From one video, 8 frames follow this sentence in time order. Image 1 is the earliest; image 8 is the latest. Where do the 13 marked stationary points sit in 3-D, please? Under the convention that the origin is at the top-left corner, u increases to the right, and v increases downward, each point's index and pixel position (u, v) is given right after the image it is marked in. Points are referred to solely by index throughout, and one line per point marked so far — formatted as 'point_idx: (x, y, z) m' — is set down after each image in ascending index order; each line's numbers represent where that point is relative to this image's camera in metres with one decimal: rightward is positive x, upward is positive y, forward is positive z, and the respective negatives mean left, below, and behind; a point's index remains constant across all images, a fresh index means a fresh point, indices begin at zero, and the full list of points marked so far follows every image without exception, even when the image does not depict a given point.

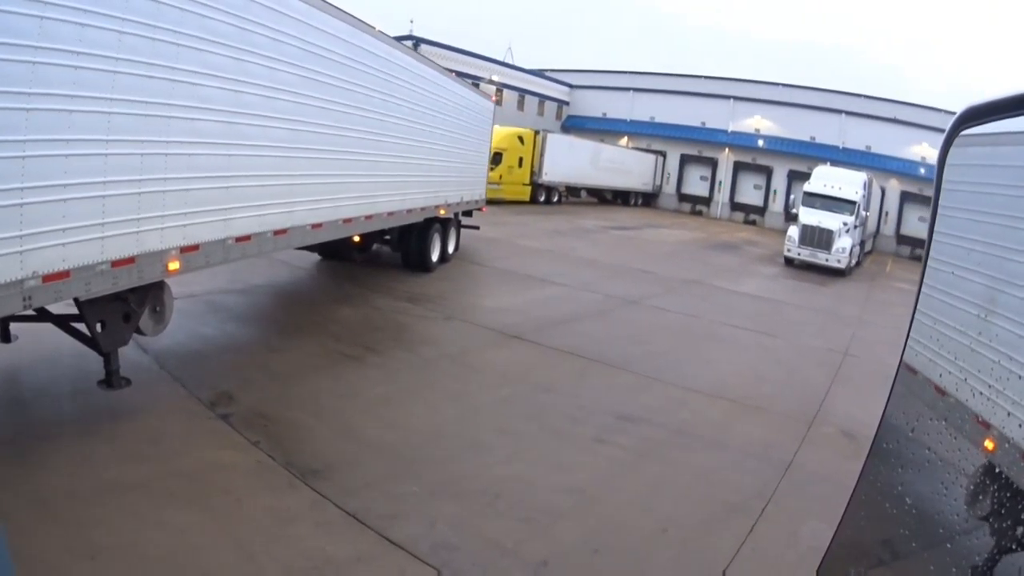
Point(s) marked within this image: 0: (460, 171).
0: (-0.9, +2.6, +16.1) m
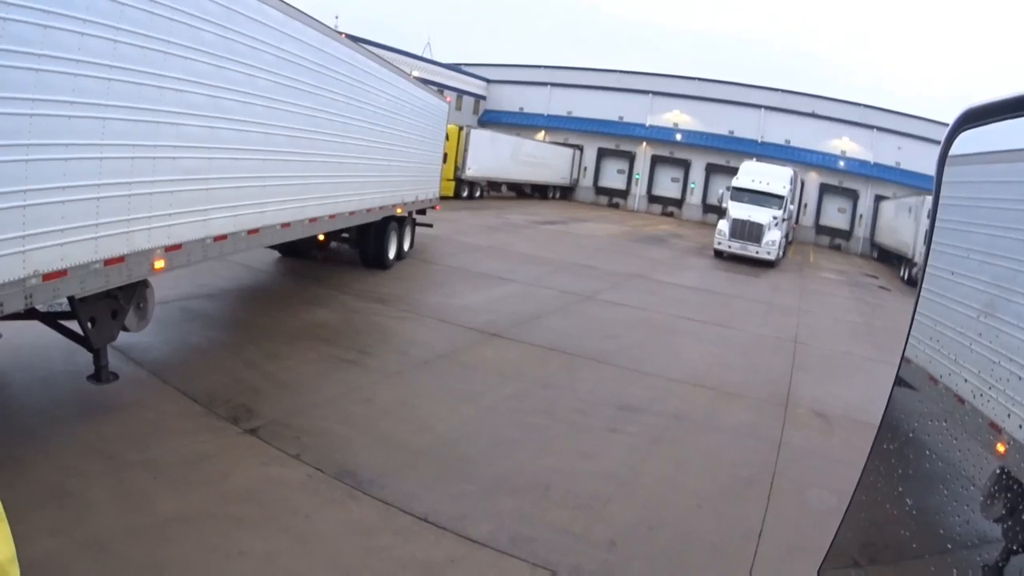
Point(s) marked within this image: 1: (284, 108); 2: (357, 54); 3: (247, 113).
0: (-1.8, +2.6, +16.2) m
1: (-3.1, +2.5, +10.6) m
2: (-2.4, +3.8, +12.6) m
3: (-3.3, +2.3, +9.8) m
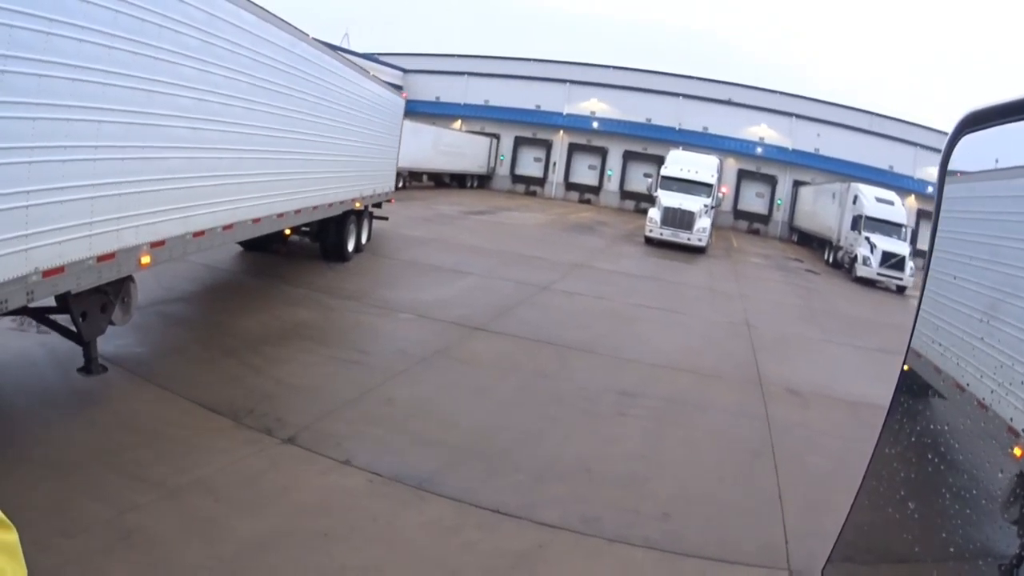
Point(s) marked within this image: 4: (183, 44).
0: (-2.8, +2.7, +16.3) m
1: (-3.5, +2.5, +10.6) m
2: (-3.0, +3.9, +12.6) m
3: (-3.7, +2.3, +9.7) m
4: (-3.7, +2.7, +8.6) m
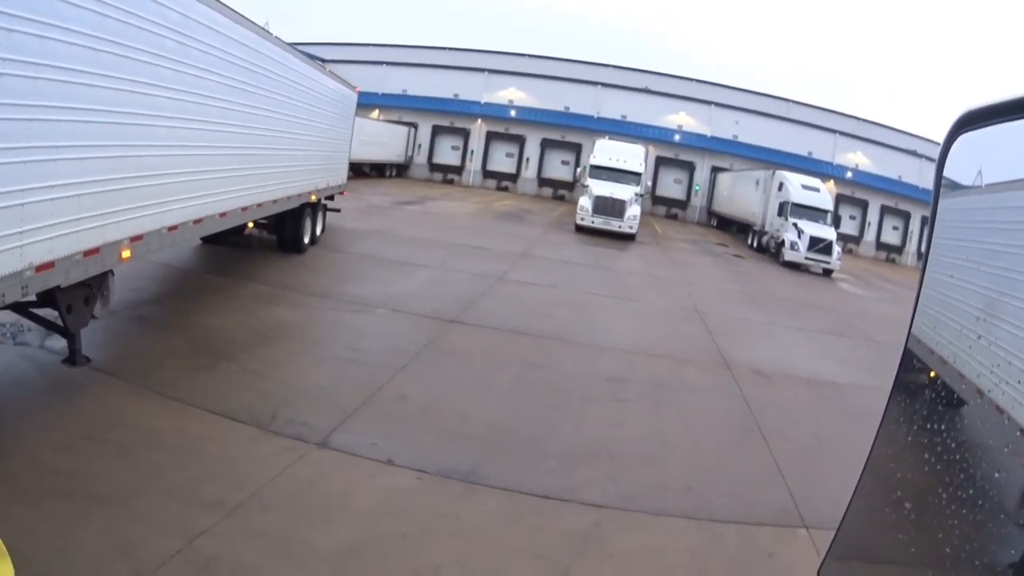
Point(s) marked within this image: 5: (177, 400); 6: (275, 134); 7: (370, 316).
0: (-3.8, +2.8, +16.2) m
1: (-3.9, +2.5, +10.5) m
2: (-3.7, +3.9, +12.5) m
3: (-4.0, +2.2, +9.6) m
4: (-3.9, +2.7, +8.5) m
5: (-2.8, -1.0, +6.4) m
6: (-3.9, +2.5, +12.4) m
7: (-2.0, -0.4, +10.5) m
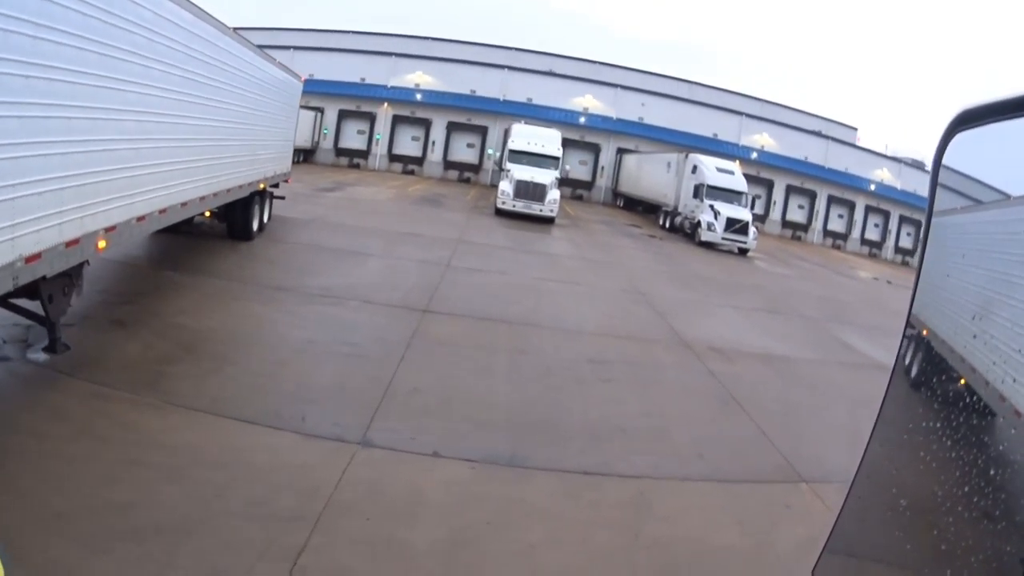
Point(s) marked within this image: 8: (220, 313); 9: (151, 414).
0: (-4.9, +2.9, +16.0) m
1: (-4.4, +2.6, +10.3) m
2: (-4.4, +4.0, +12.3) m
3: (-4.3, +2.3, +9.4) m
4: (-4.1, +2.7, +8.3) m
5: (-2.7, -1.0, +6.4) m
6: (-4.6, +2.6, +12.2) m
7: (-2.4, -0.3, +10.6) m
8: (-3.8, -0.4, +9.7) m
9: (-2.9, -1.0, +6.1) m
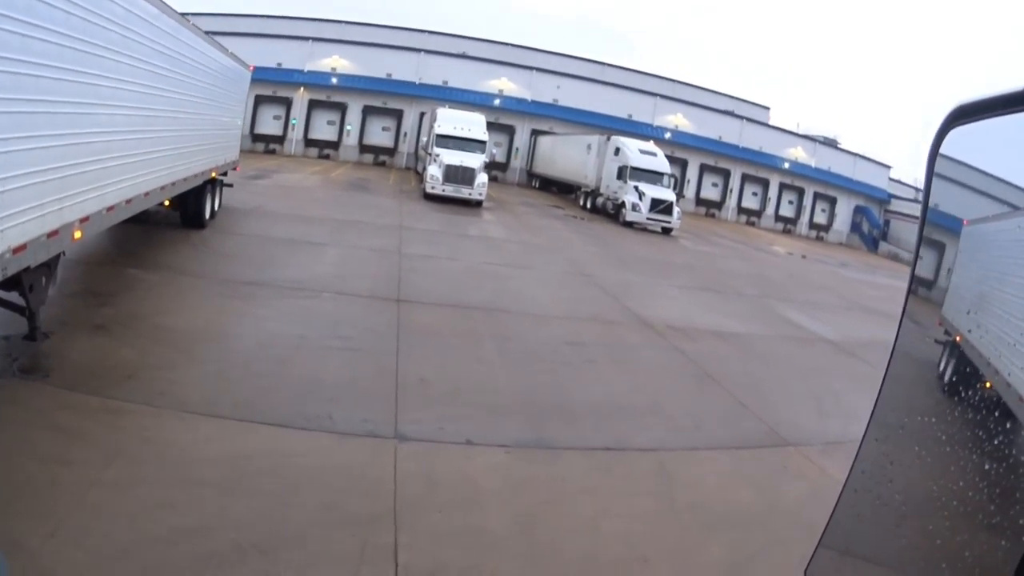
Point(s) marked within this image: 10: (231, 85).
0: (-5.9, +3.0, +15.6) m
1: (-4.8, +2.6, +10.0) m
2: (-5.1, +4.0, +12.0) m
3: (-4.6, +2.3, +9.2) m
4: (-4.3, +2.7, +8.1) m
5: (-2.6, -1.0, +6.4) m
6: (-5.2, +2.7, +11.9) m
7: (-2.7, -0.2, +10.6) m
8: (-4.0, -0.3, +9.5) m
9: (-2.7, -1.0, +6.0) m
10: (-5.5, +3.9, +14.7) m
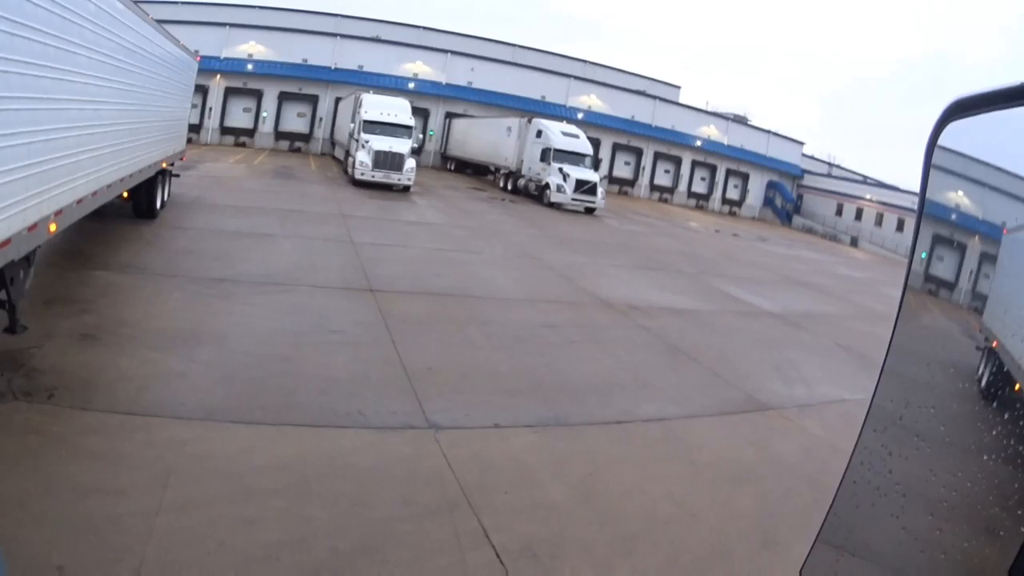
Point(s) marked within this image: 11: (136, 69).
0: (-6.8, +3.1, +15.2) m
1: (-5.1, +2.6, +9.8) m
2: (-5.6, +4.1, +11.7) m
3: (-4.8, +2.2, +9.0) m
4: (-4.5, +2.7, +7.9) m
5: (-2.4, -1.0, +6.5) m
6: (-5.7, +2.7, +11.6) m
7: (-3.0, -0.1, +10.6) m
8: (-4.2, -0.3, +9.4) m
9: (-2.5, -1.0, +6.1) m
10: (-6.4, +4.0, +14.3) m
11: (-5.6, +3.2, +11.4) m
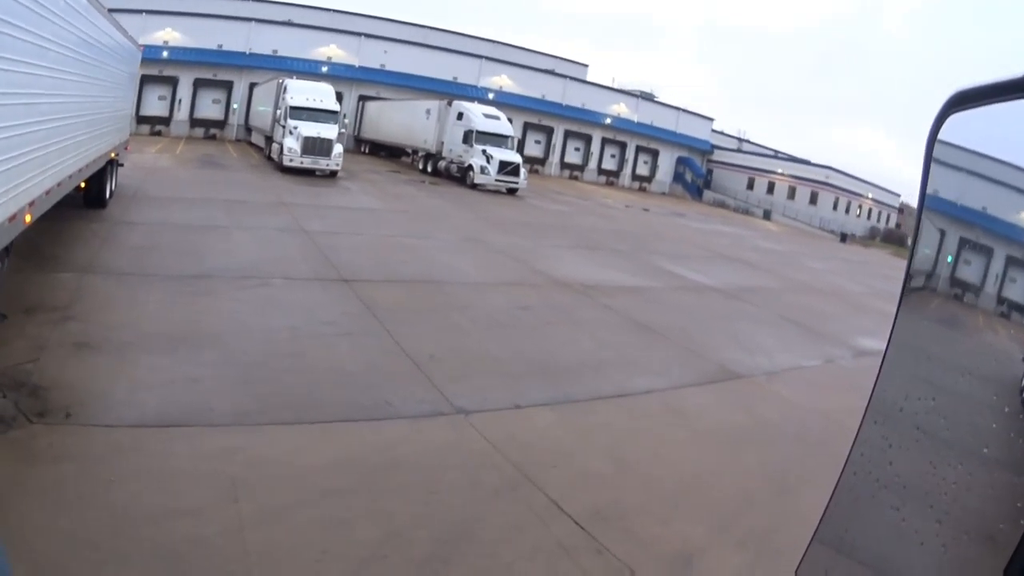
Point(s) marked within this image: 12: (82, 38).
0: (-7.6, +3.1, +14.9) m
1: (-5.3, +2.6, +9.7) m
2: (-6.1, +4.1, +11.5) m
3: (-5.0, +2.2, +8.9) m
4: (-4.5, +2.6, +7.8) m
5: (-2.2, -0.9, +6.8) m
6: (-6.1, +2.7, +11.4) m
7: (-3.3, 0.0, +10.8) m
8: (-4.3, -0.3, +9.5) m
9: (-2.3, -1.0, +6.4) m
10: (-7.2, +4.0, +14.0) m
11: (-6.0, +3.2, +11.2) m
12: (-5.7, +3.4, +10.6) m
